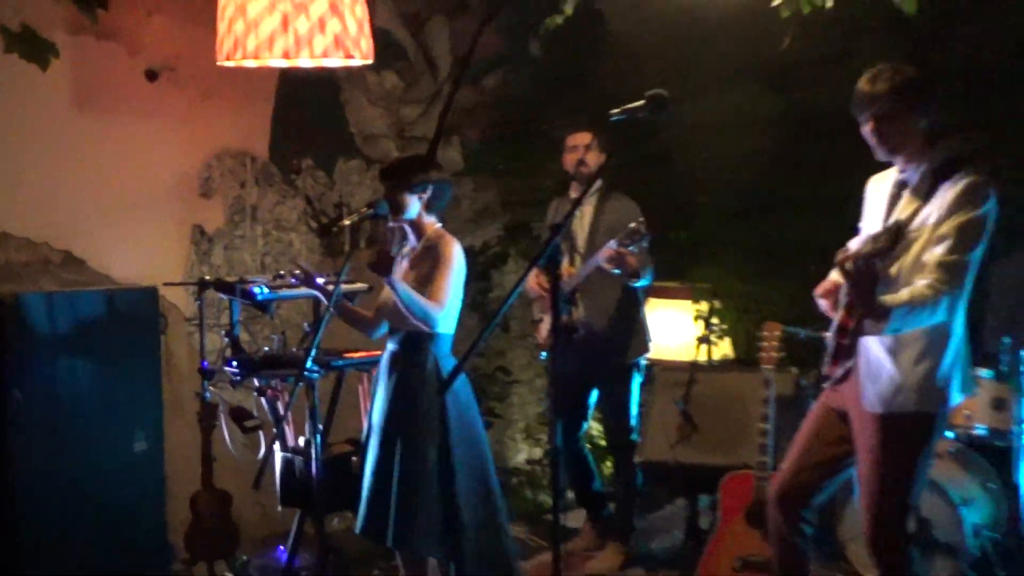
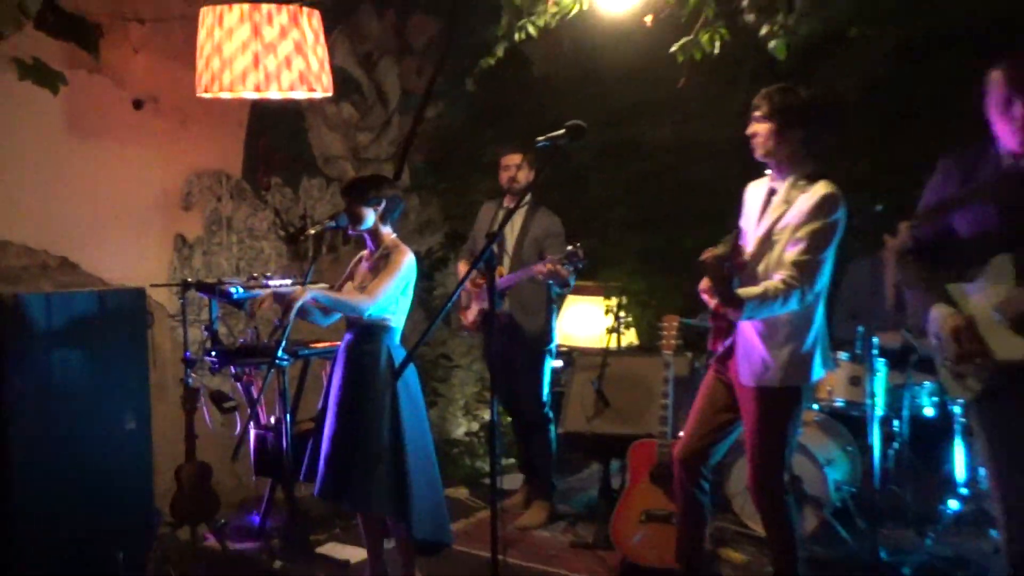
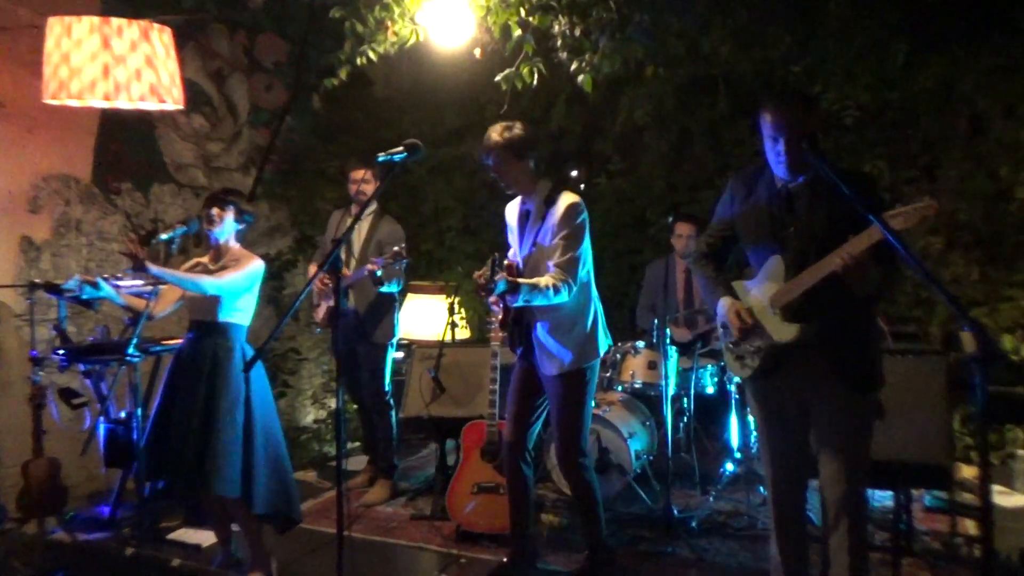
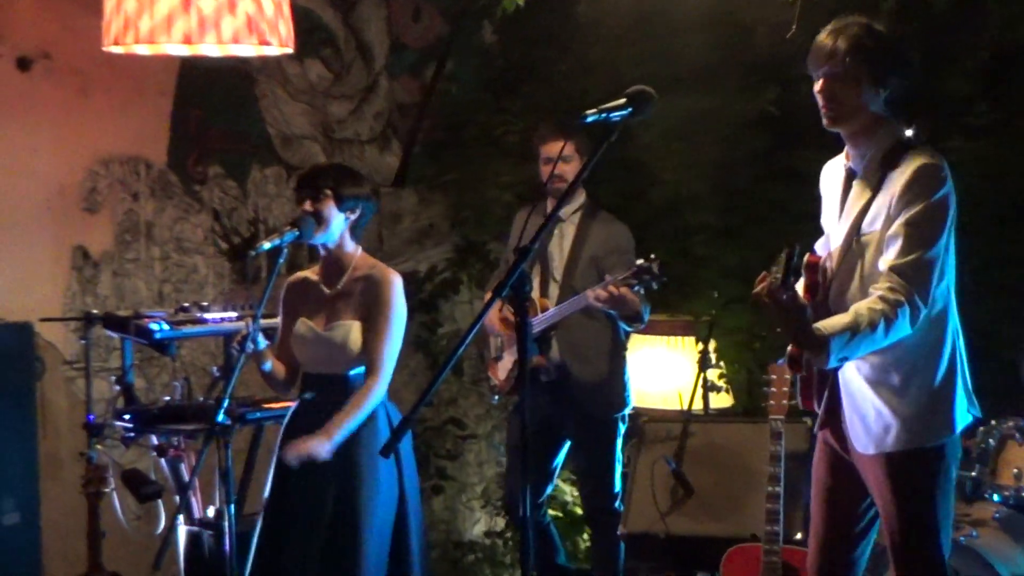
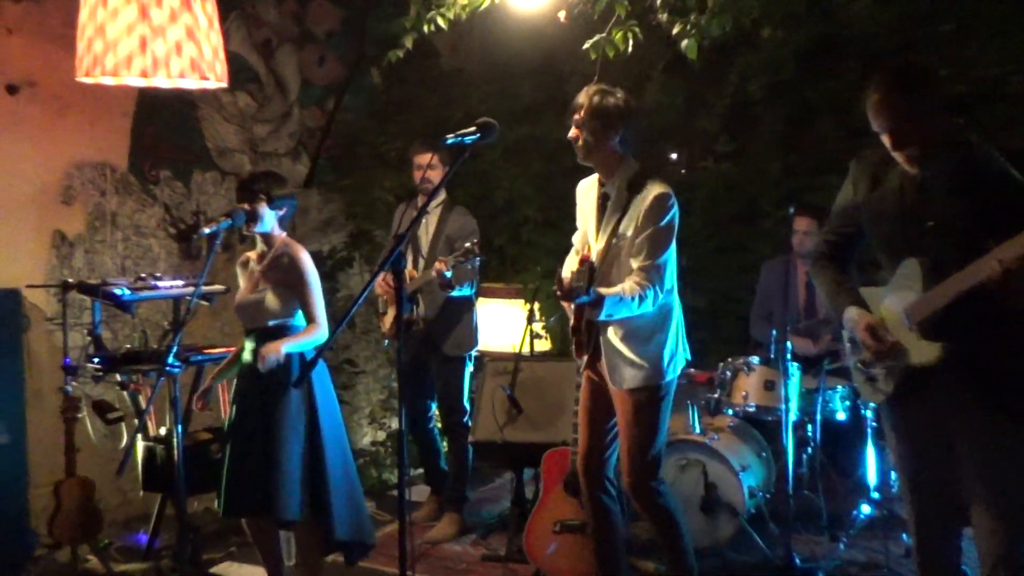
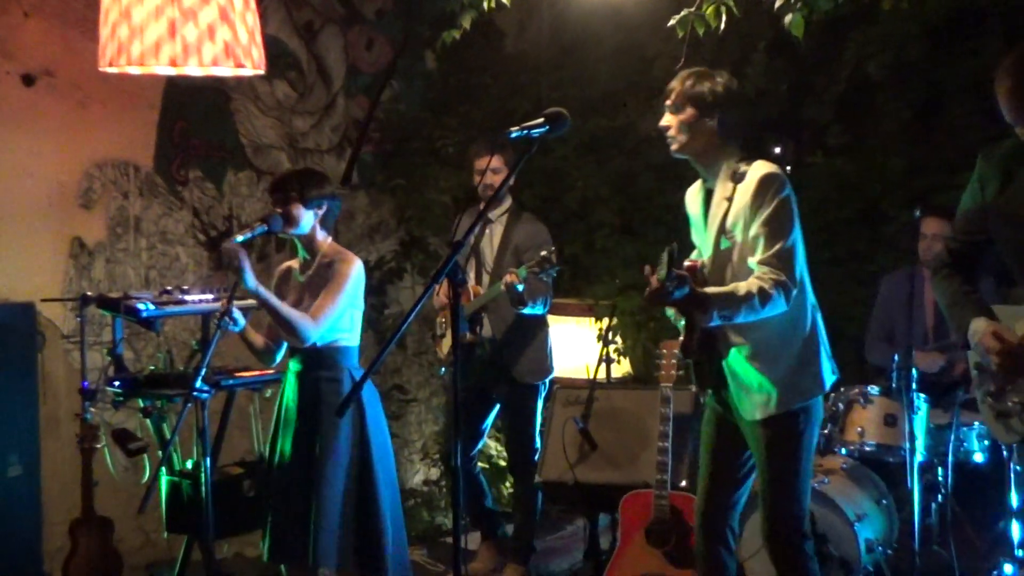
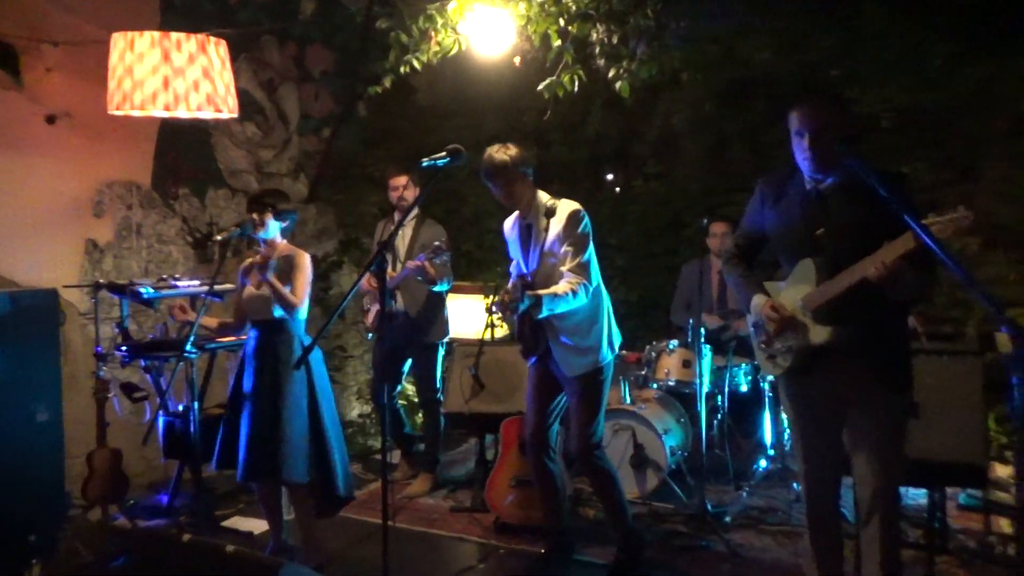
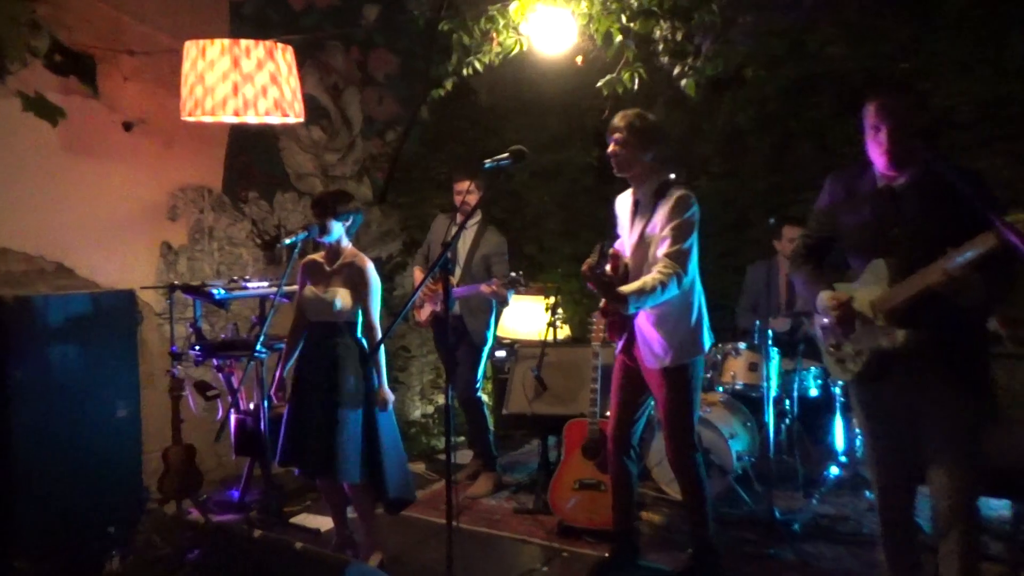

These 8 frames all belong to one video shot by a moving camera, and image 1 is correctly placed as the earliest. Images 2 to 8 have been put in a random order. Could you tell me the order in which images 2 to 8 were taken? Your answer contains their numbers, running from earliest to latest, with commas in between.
2, 8, 7, 3, 5, 6, 4
